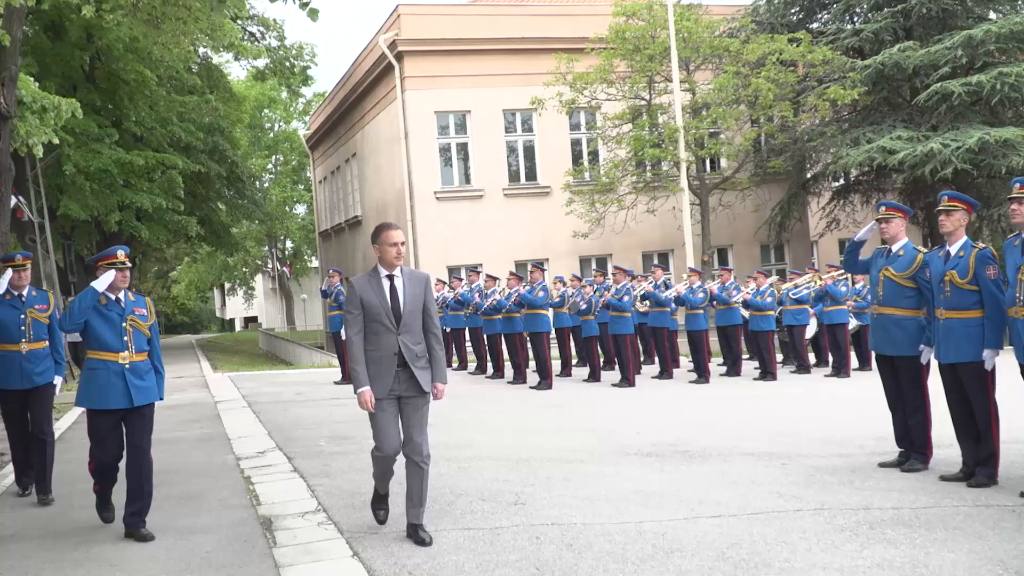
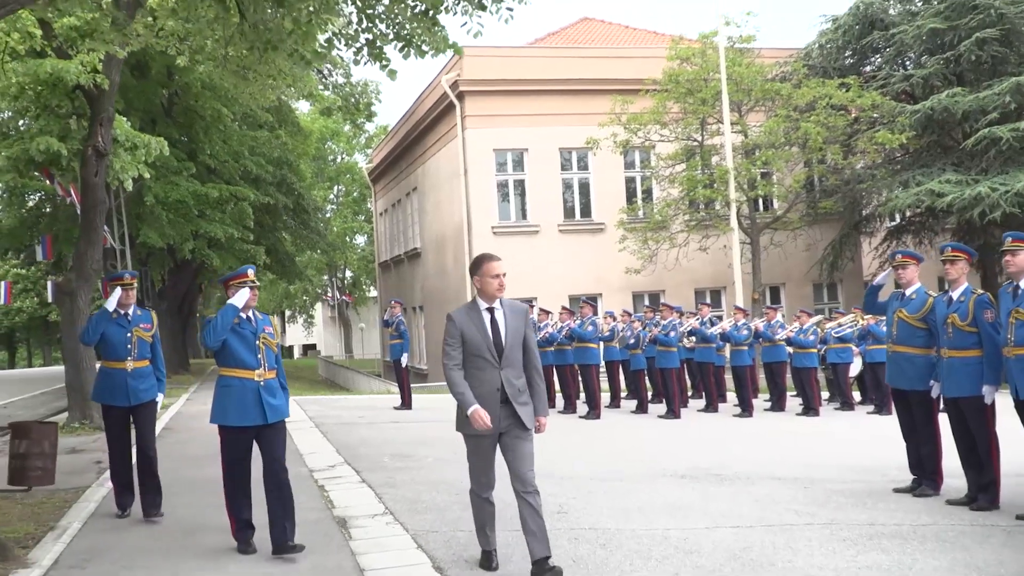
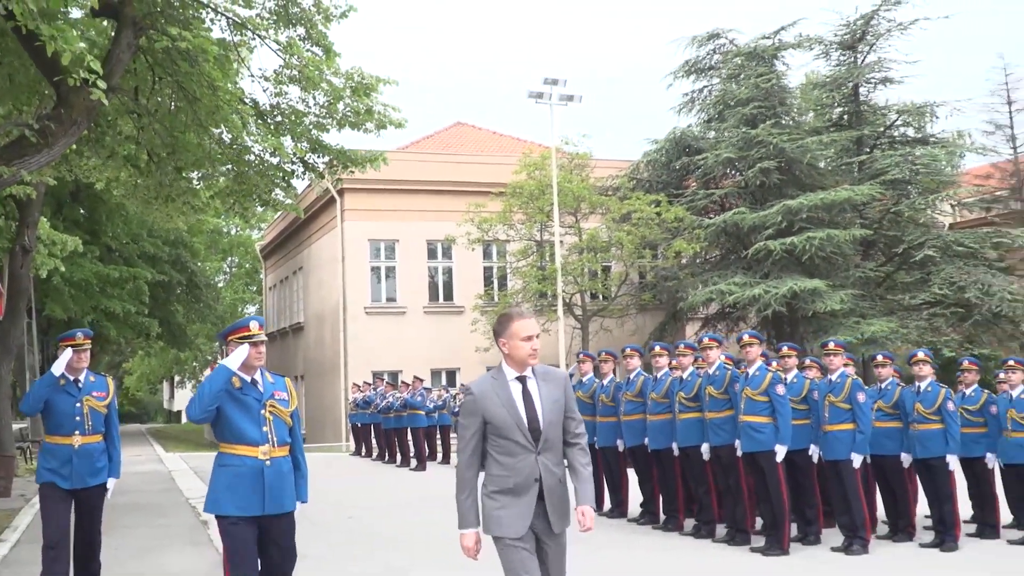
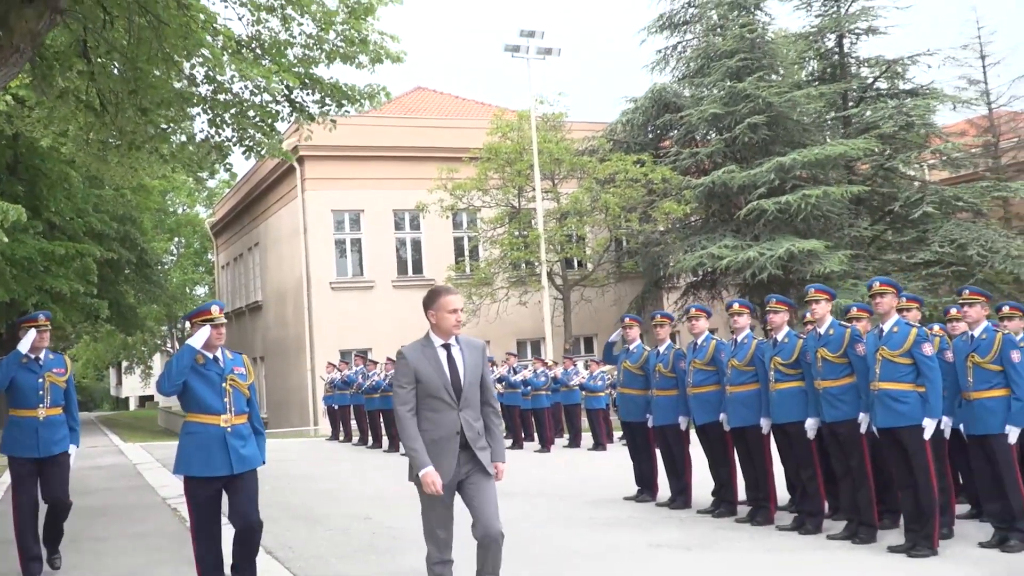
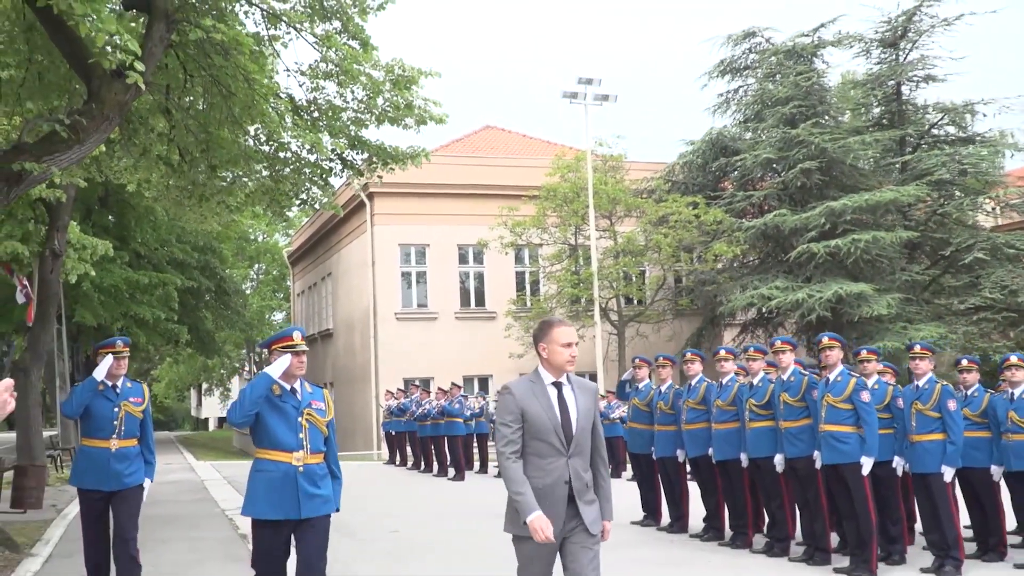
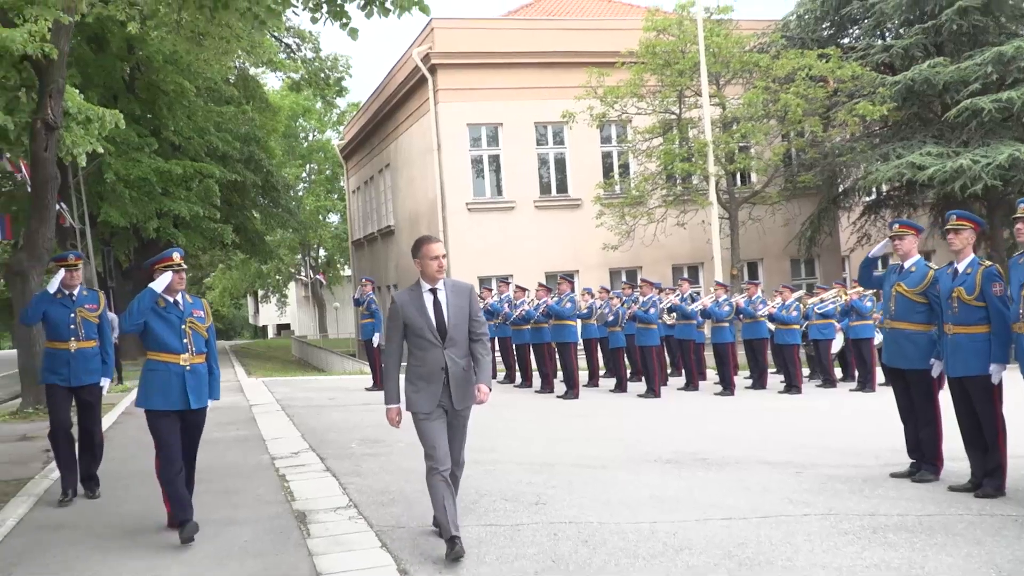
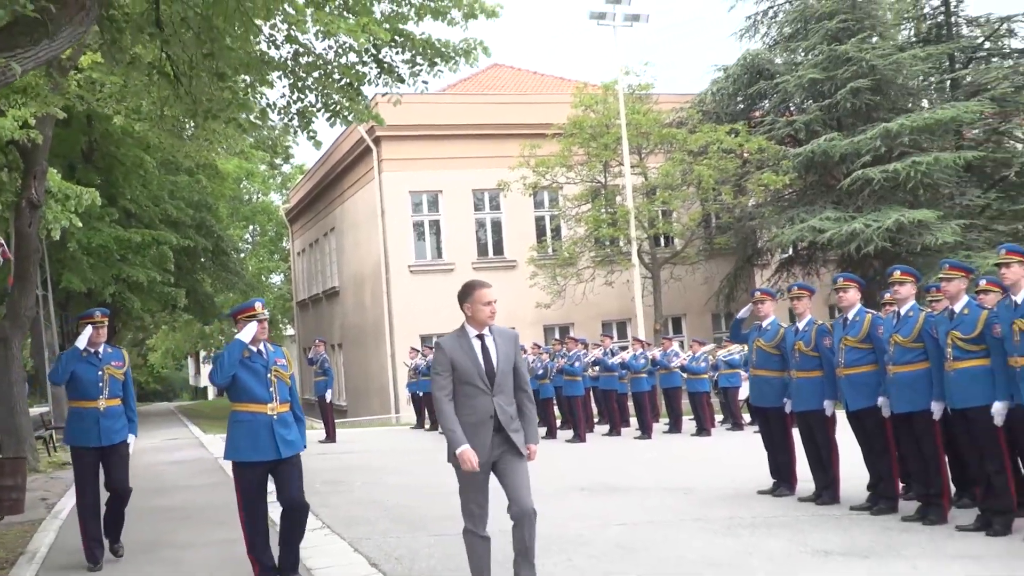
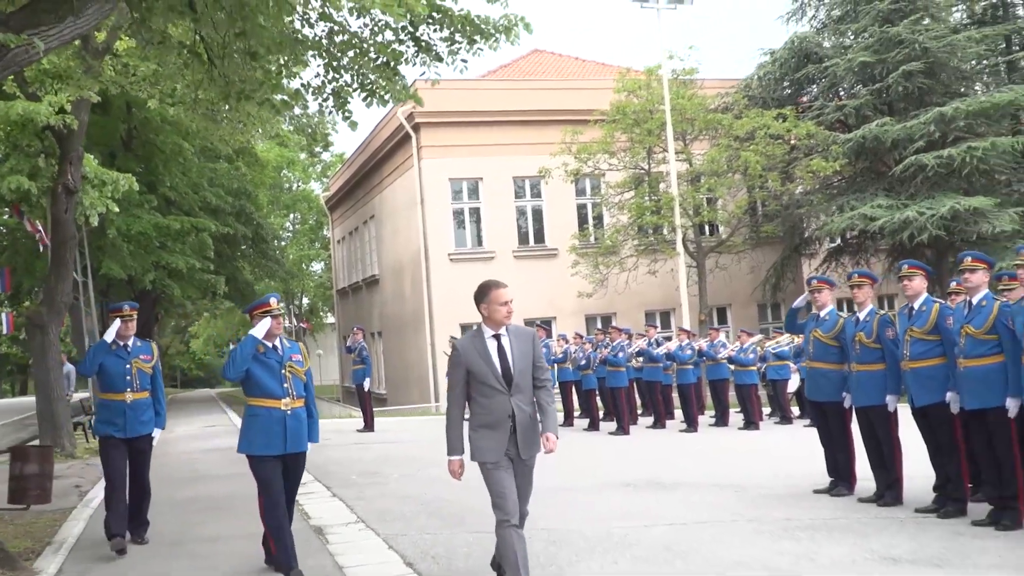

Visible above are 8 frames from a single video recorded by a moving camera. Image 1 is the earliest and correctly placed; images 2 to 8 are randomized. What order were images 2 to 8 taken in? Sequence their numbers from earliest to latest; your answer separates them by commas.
6, 2, 8, 7, 4, 5, 3
